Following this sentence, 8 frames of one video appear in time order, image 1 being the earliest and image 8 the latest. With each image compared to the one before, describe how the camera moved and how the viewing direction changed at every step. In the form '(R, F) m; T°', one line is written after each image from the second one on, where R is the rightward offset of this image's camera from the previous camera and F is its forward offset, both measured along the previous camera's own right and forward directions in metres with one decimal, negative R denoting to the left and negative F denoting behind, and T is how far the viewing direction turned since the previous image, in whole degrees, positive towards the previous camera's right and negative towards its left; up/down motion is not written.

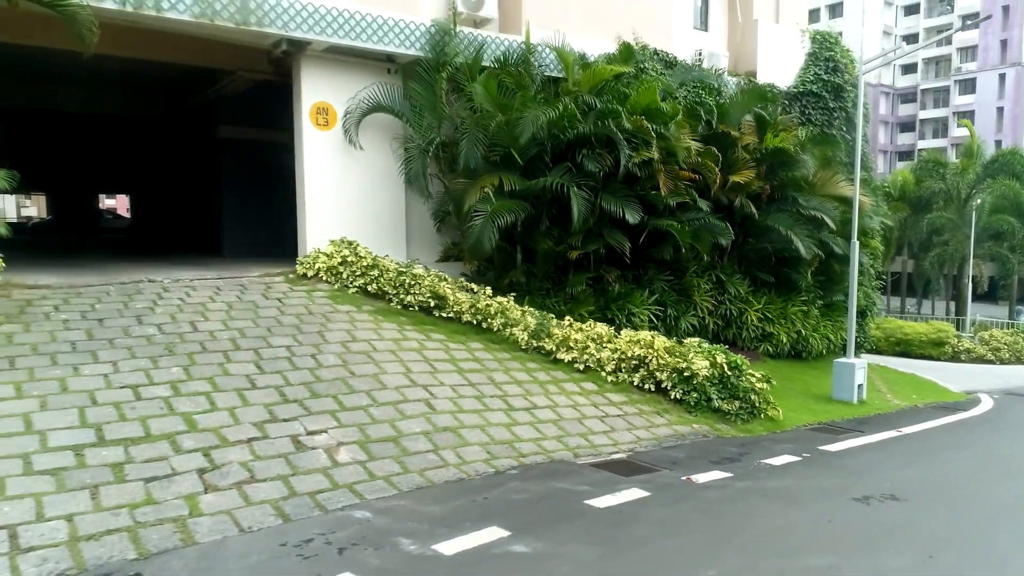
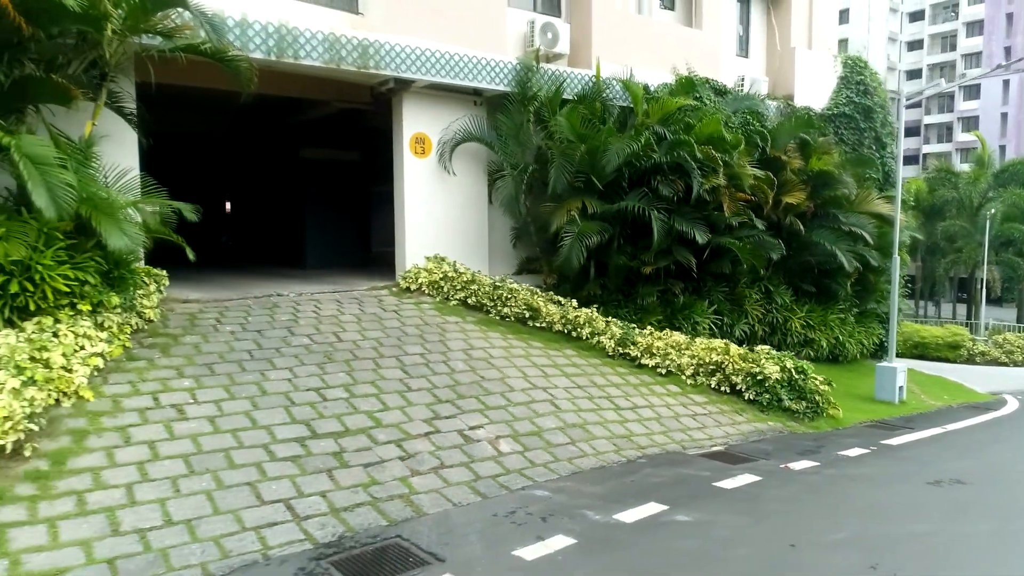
(-1.0, -0.9) m; 0°
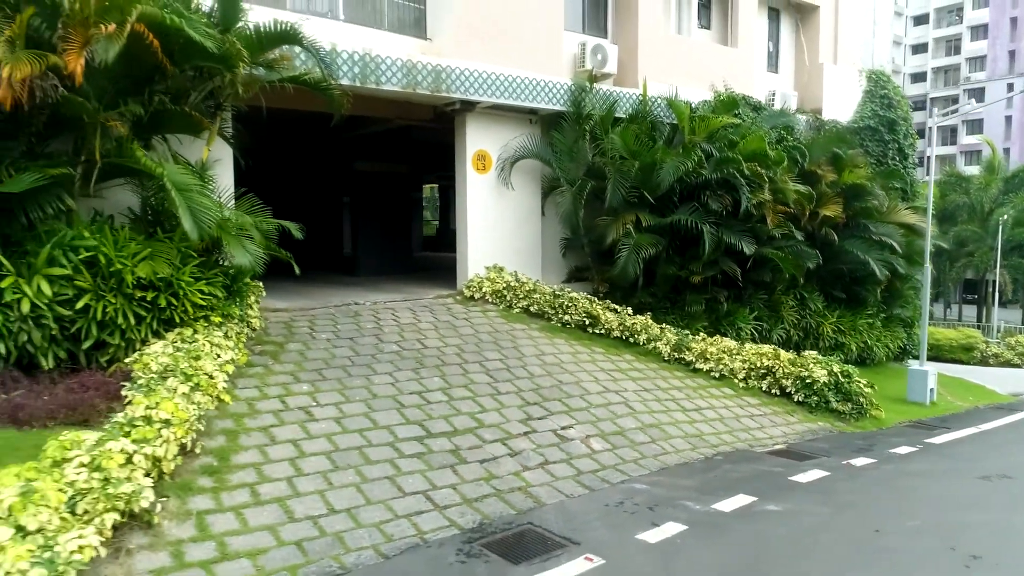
(-0.8, -0.6) m; 0°
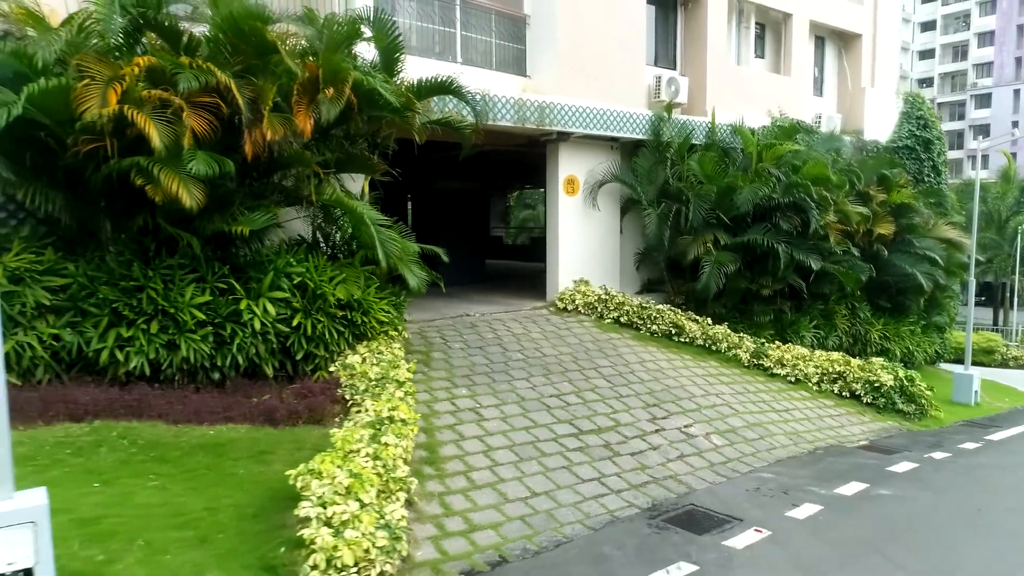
(-1.3, -1.0) m; 0°
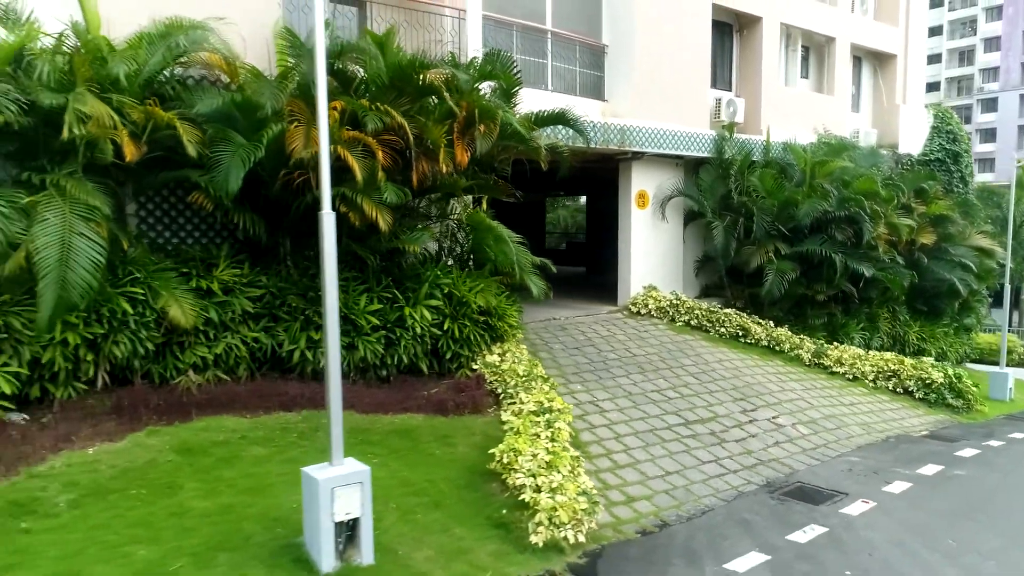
(-1.2, -1.0) m; 0°
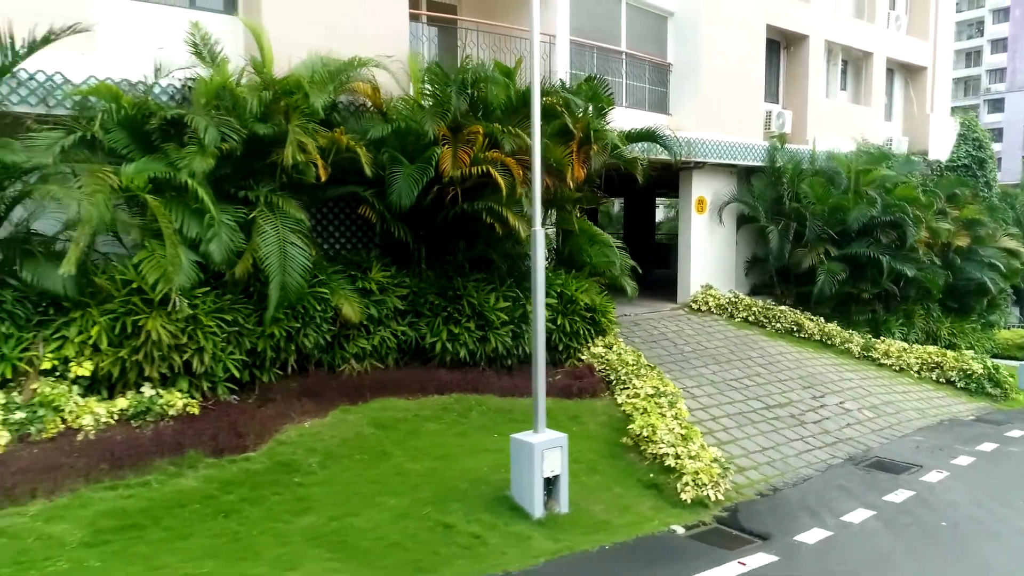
(-1.2, -1.0) m; 0°
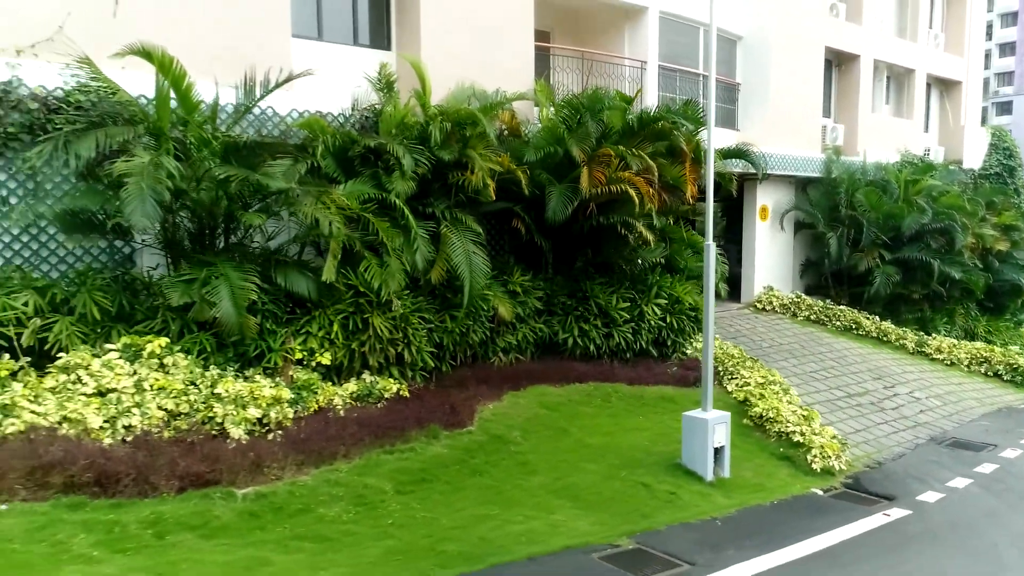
(-1.5, -1.1) m; 0°
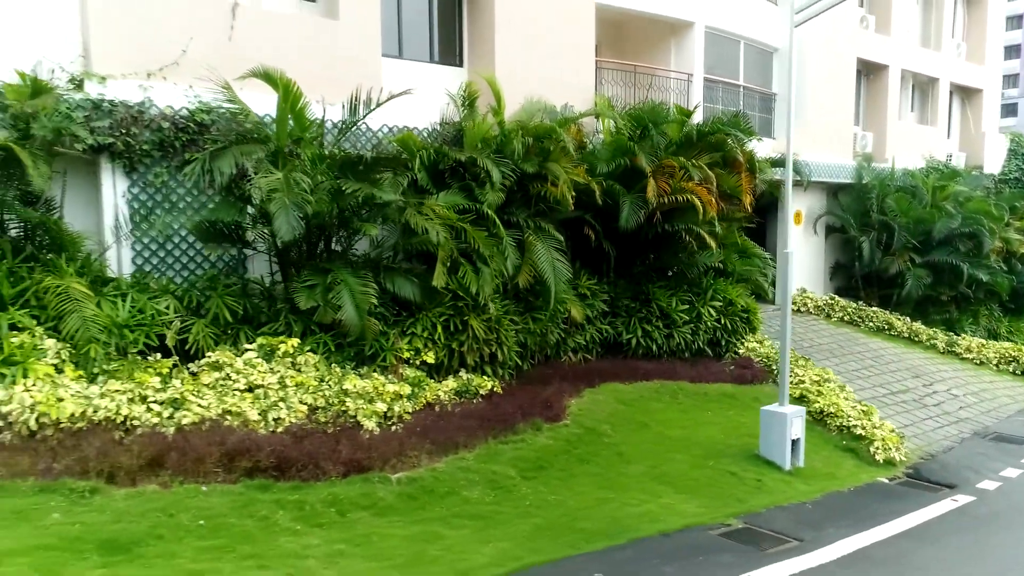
(-0.9, -0.5) m; 0°
